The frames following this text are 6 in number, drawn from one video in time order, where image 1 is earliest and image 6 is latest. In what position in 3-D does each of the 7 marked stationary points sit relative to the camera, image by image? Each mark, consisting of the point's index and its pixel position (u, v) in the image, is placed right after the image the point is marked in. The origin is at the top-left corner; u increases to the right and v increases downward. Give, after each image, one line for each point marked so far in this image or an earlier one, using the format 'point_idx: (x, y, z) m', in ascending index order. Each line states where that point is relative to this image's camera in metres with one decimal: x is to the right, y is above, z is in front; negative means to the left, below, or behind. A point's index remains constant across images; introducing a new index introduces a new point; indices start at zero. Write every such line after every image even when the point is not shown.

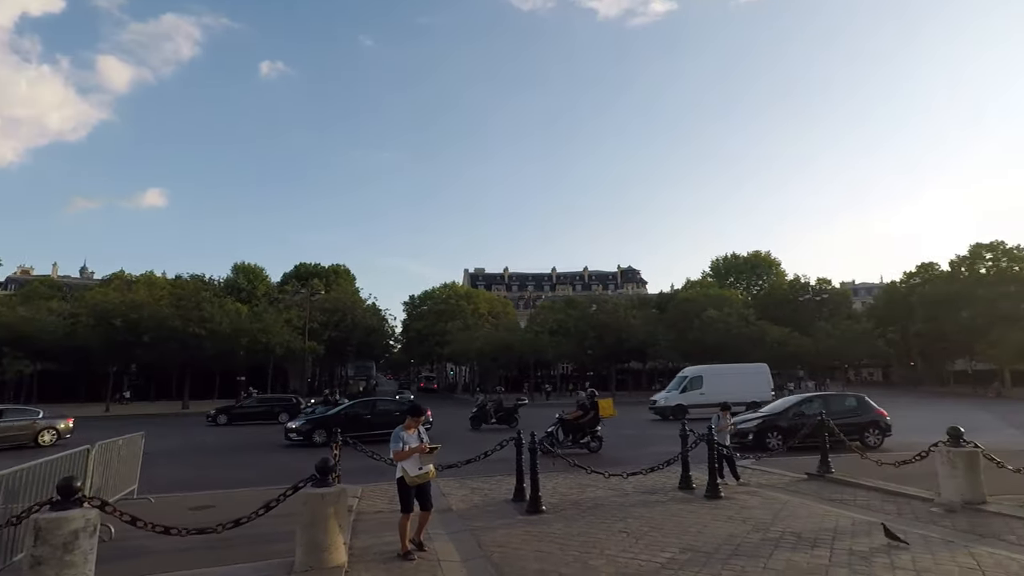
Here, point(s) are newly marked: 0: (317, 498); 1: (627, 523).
0: (-1.8, -1.9, +5.3) m
1: (+1.4, -2.8, +7.0) m
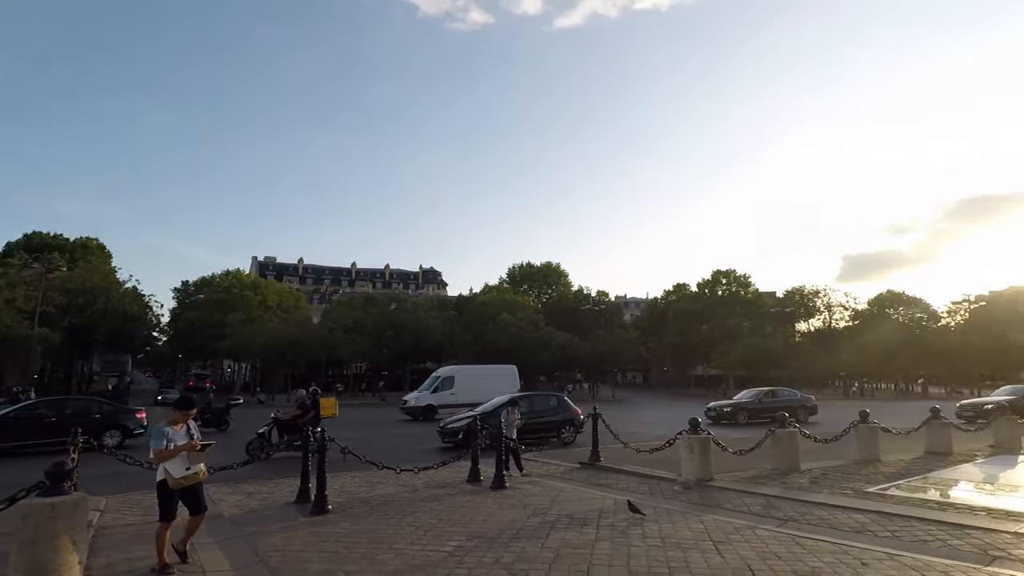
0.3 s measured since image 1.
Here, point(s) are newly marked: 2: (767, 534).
0: (-3.5, -1.7, +4.3) m
1: (-1.2, -2.8, +7.0) m
2: (+2.9, -2.8, +6.6) m
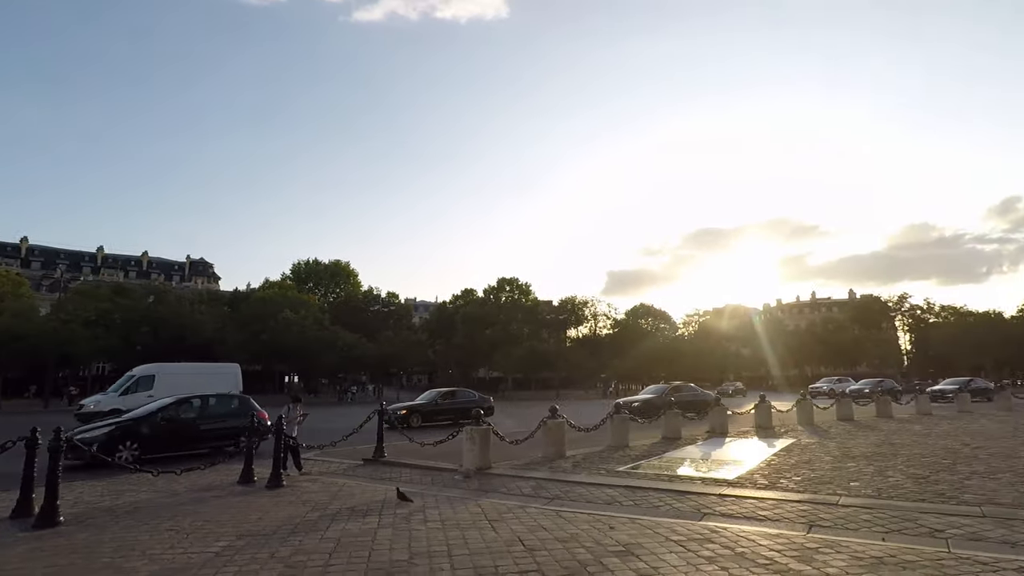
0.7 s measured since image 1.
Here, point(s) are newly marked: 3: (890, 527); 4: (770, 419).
0: (-4.9, -1.3, +3.0) m
1: (-3.6, -2.5, +6.3) m
2: (+0.3, -2.8, +7.3) m
3: (+4.0, -2.5, +6.2) m
4: (+7.7, -3.9, +17.2) m
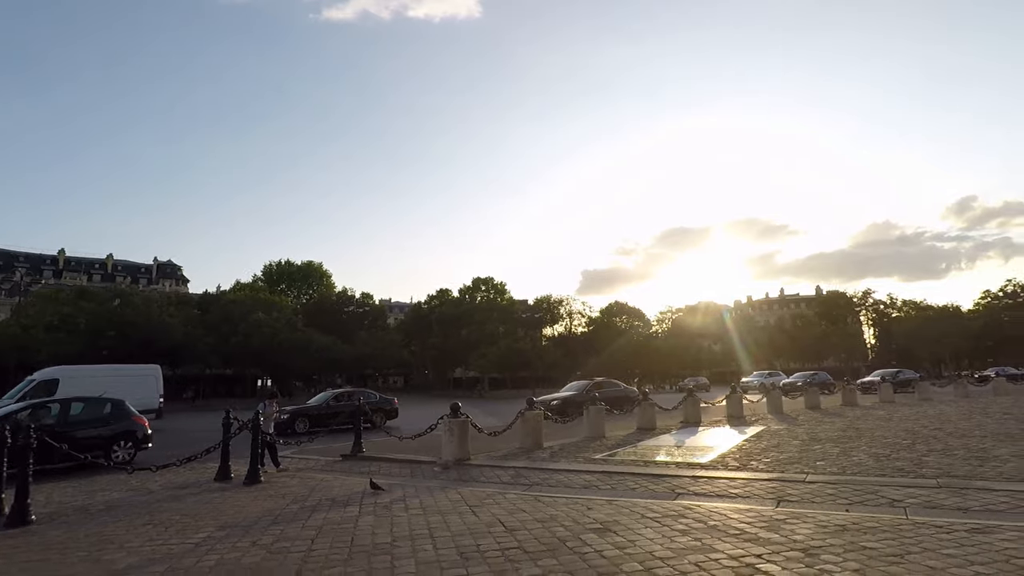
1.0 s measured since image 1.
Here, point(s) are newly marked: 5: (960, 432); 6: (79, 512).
0: (-5.0, -1.3, +2.9) m
1: (-3.9, -2.5, +6.2) m
2: (0.0, -2.7, +7.5) m
3: (+3.8, -2.3, +6.4) m
4: (+7.0, -3.7, +17.7) m
5: (+9.0, -2.9, +11.6) m
6: (-4.8, -2.5, +6.4) m
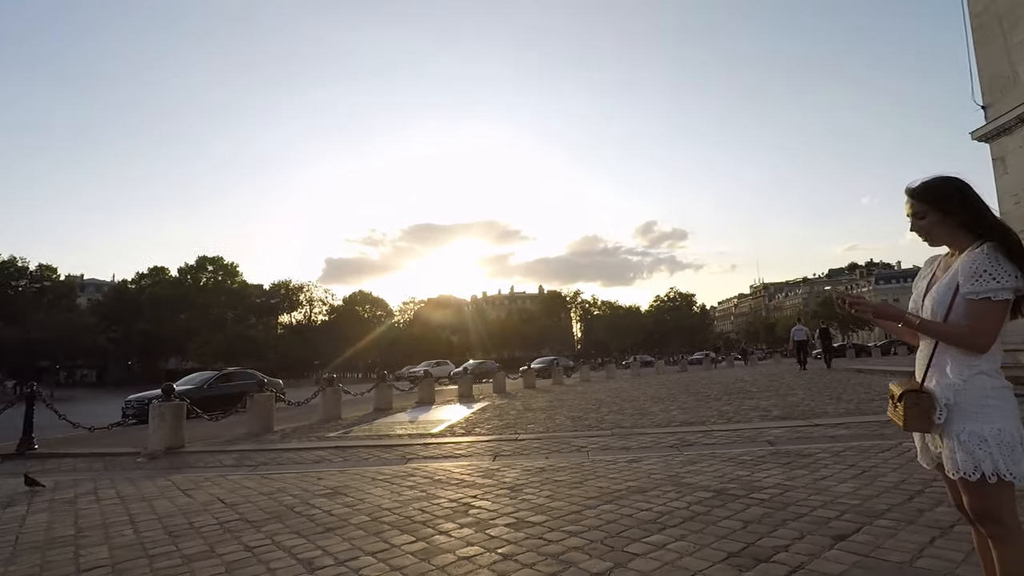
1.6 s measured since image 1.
0: (-5.8, -0.8, +0.7) m
1: (-6.3, -2.0, +4.2) m
2: (-3.3, -2.3, +7.0) m
3: (+0.5, -2.1, +7.6) m
4: (-1.4, -3.3, +19.2) m
5: (+3.0, -2.7, +14.5) m
6: (-7.3, -2.0, +4.0) m
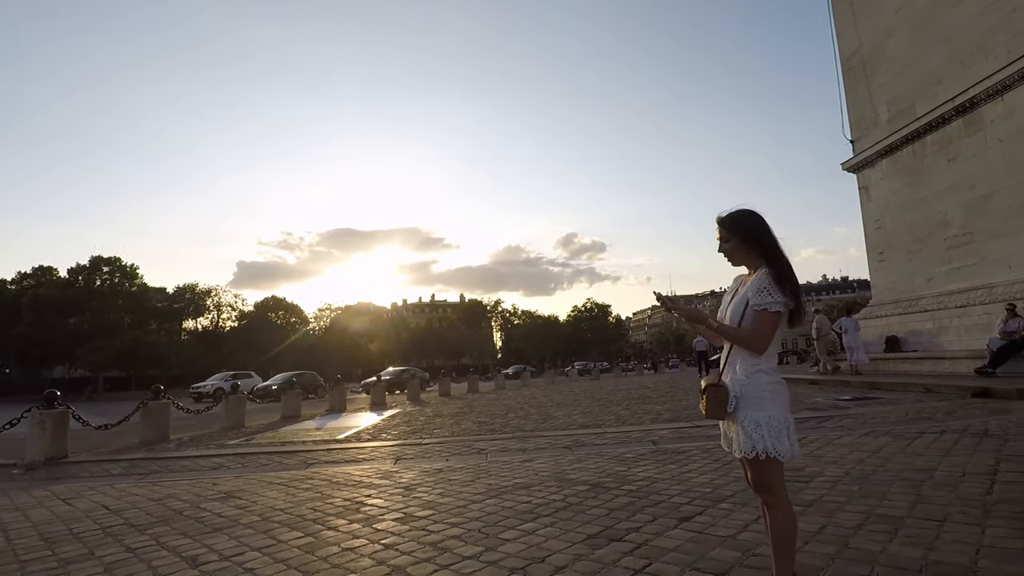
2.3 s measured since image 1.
0: (-6.2, -0.7, +0.2) m
1: (-7.1, -1.9, +3.6) m
2: (-4.5, -2.3, +6.8) m
3: (-0.8, -2.2, +7.9) m
4: (-4.2, -3.6, +19.1) m
5: (+0.8, -3.0, +15.1) m
6: (-8.0, -1.9, +3.3) m
